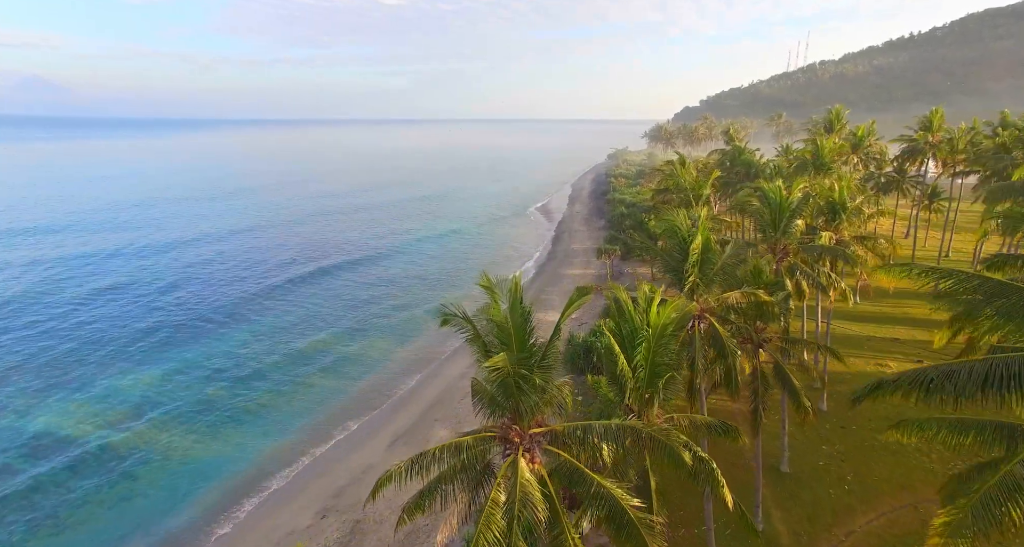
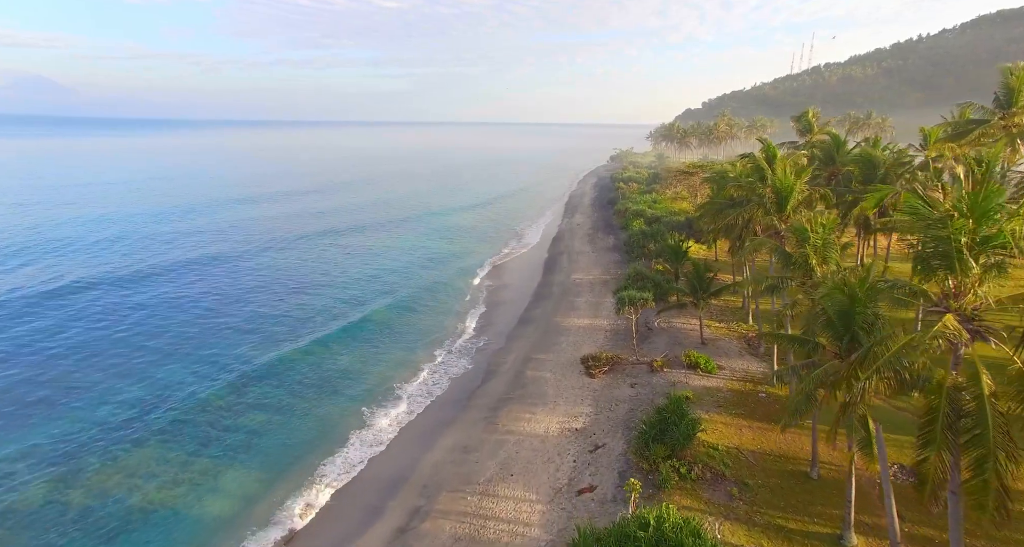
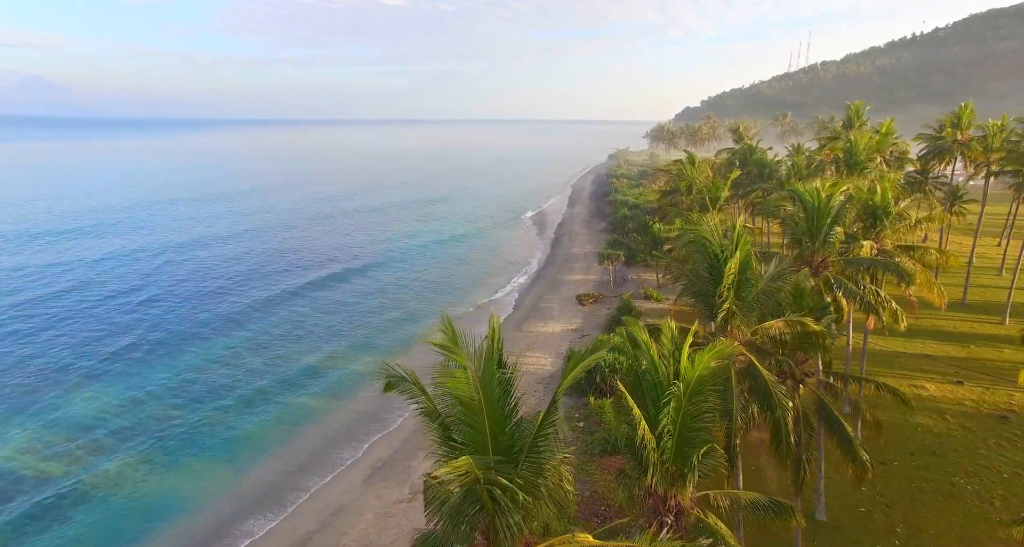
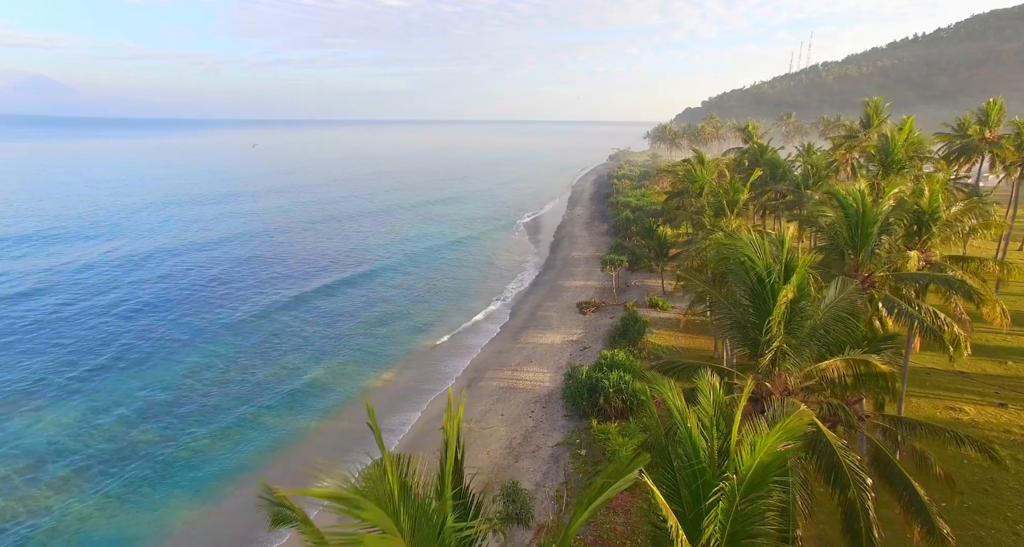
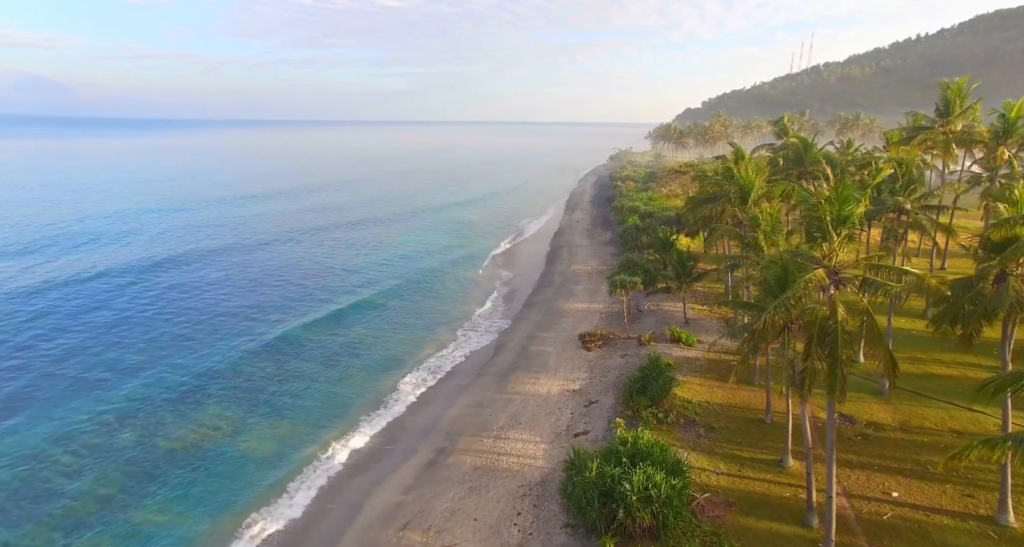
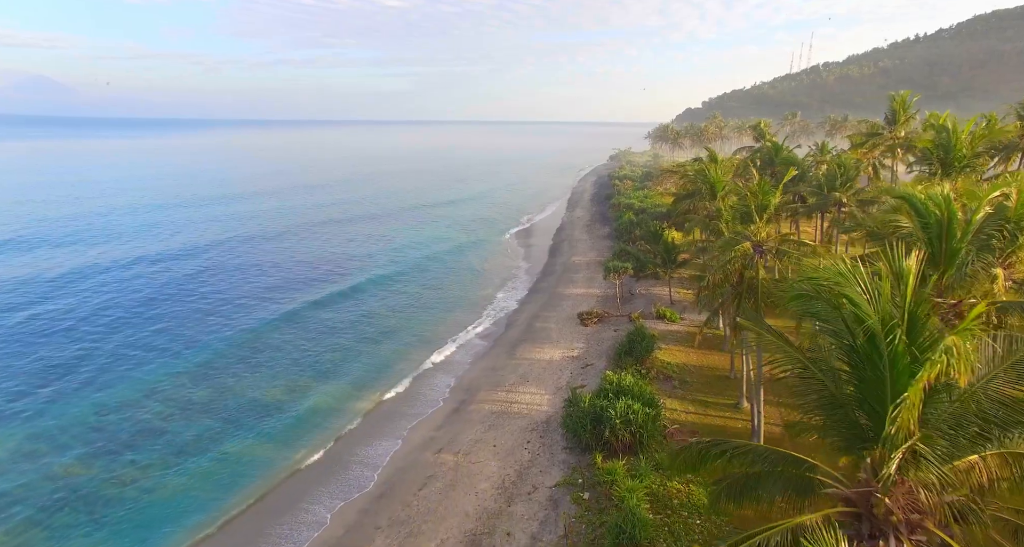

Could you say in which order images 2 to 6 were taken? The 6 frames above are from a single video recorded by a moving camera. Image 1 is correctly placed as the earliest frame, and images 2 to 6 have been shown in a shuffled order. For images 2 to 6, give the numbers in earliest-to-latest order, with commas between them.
3, 4, 6, 5, 2
